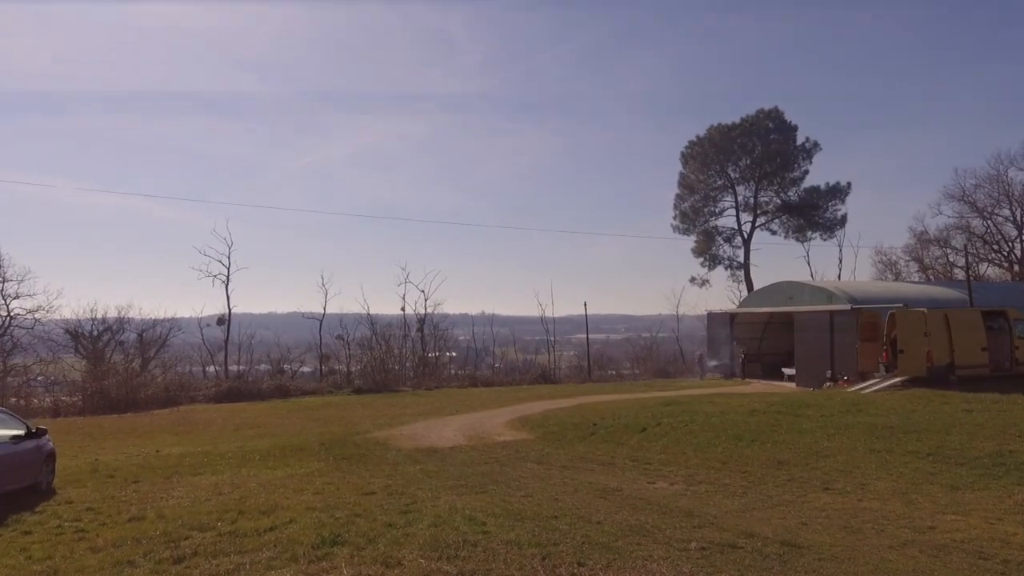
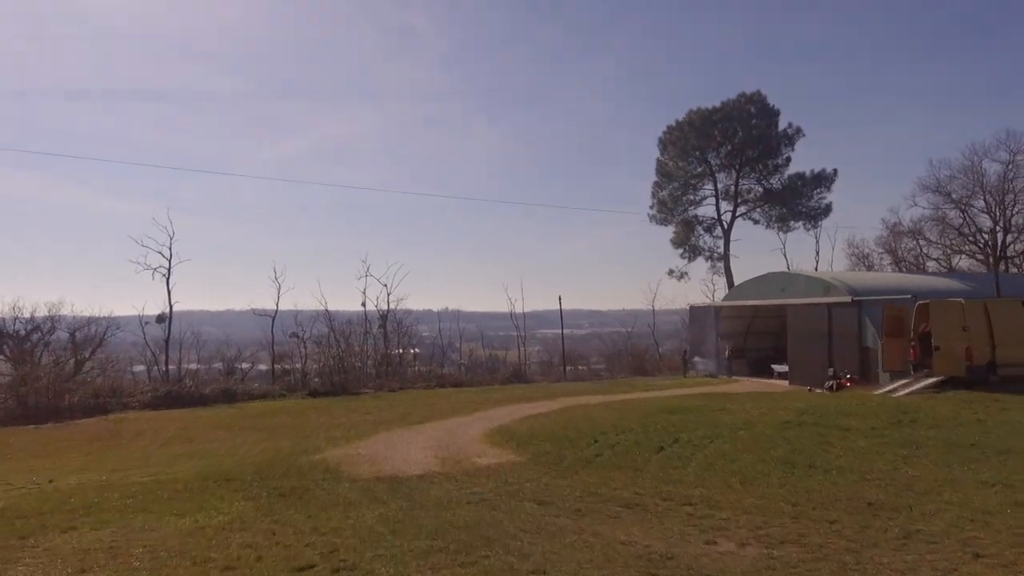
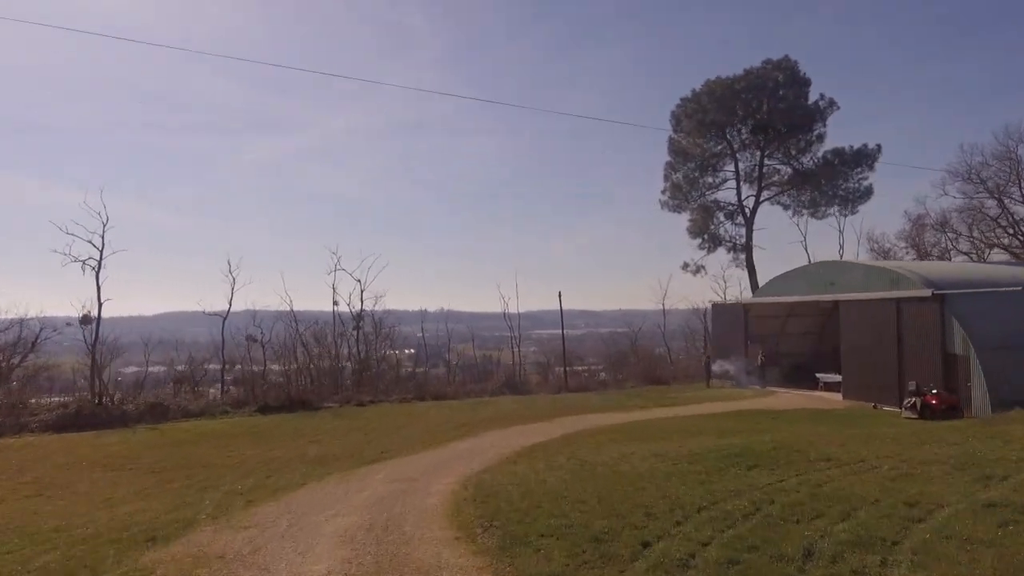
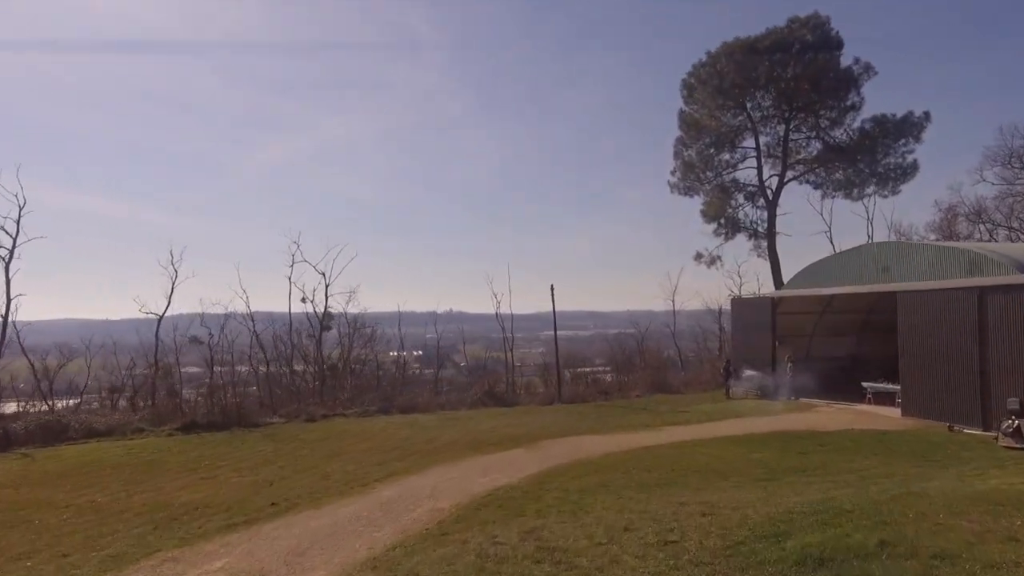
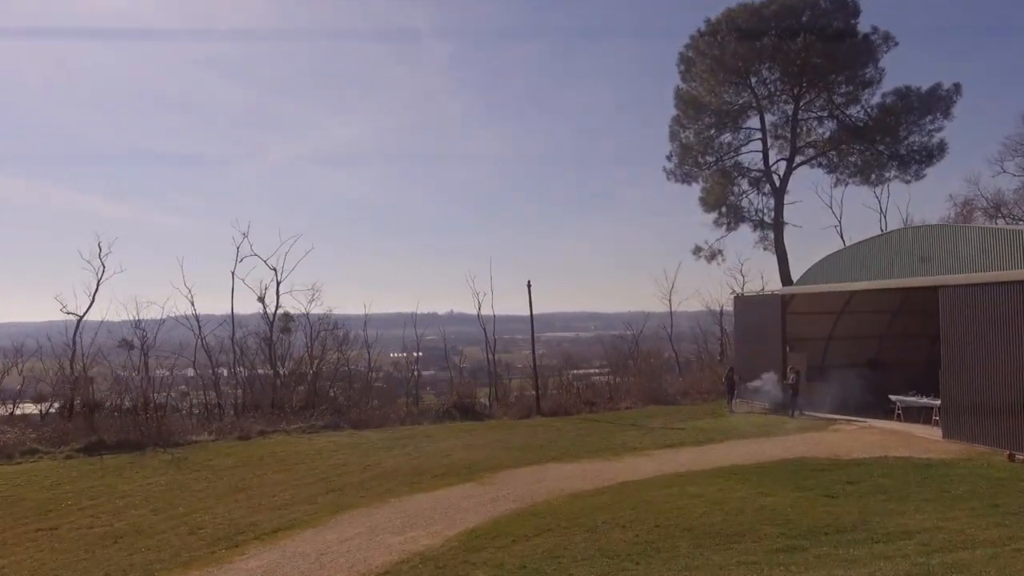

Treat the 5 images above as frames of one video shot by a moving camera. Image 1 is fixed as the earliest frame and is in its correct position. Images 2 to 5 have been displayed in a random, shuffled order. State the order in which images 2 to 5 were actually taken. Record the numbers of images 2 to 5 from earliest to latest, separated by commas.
2, 3, 4, 5
